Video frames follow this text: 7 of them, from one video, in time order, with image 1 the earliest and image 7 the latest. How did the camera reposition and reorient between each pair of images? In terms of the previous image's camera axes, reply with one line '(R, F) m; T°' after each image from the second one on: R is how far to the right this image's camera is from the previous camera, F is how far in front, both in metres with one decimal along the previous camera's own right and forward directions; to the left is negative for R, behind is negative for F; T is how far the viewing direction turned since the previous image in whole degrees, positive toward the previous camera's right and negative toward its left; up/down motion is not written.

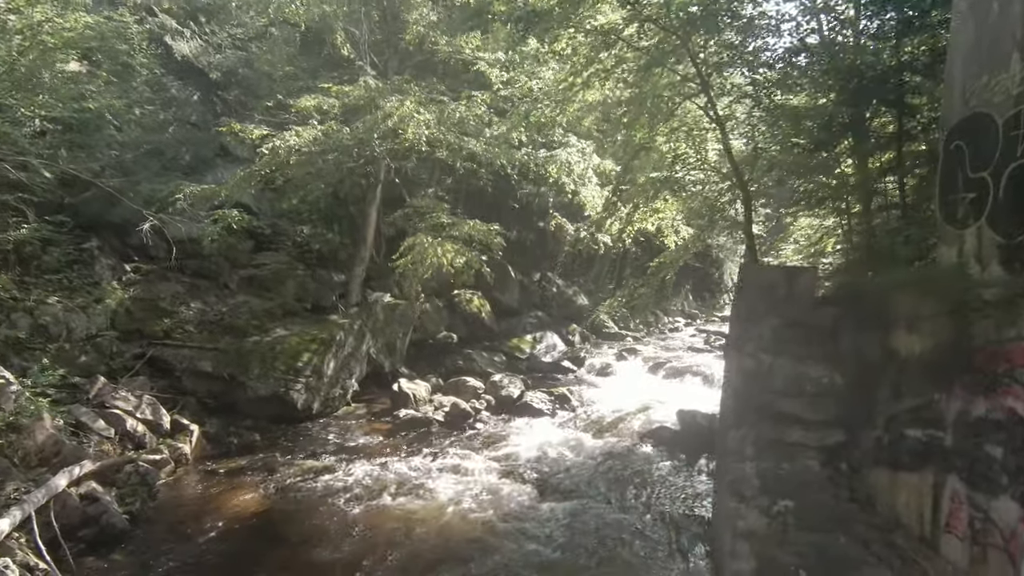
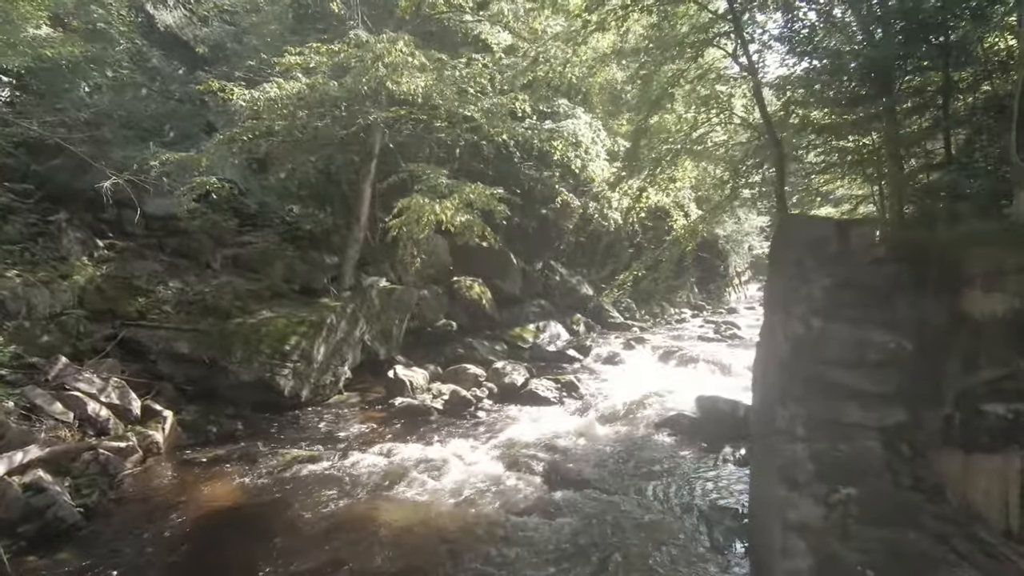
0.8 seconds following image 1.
(-0.1, +1.1) m; 0°
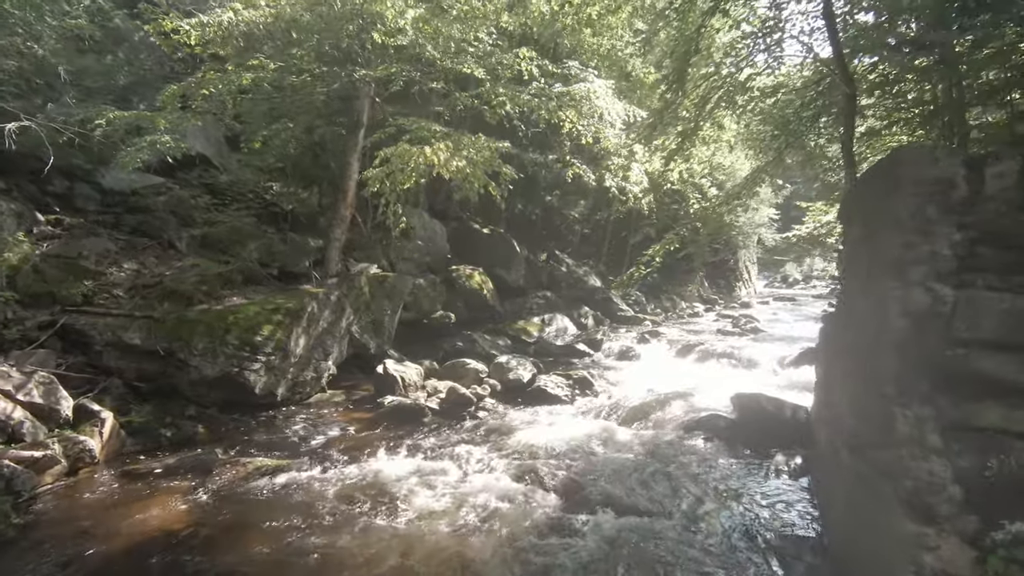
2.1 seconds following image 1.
(-0.1, +1.9) m; 0°
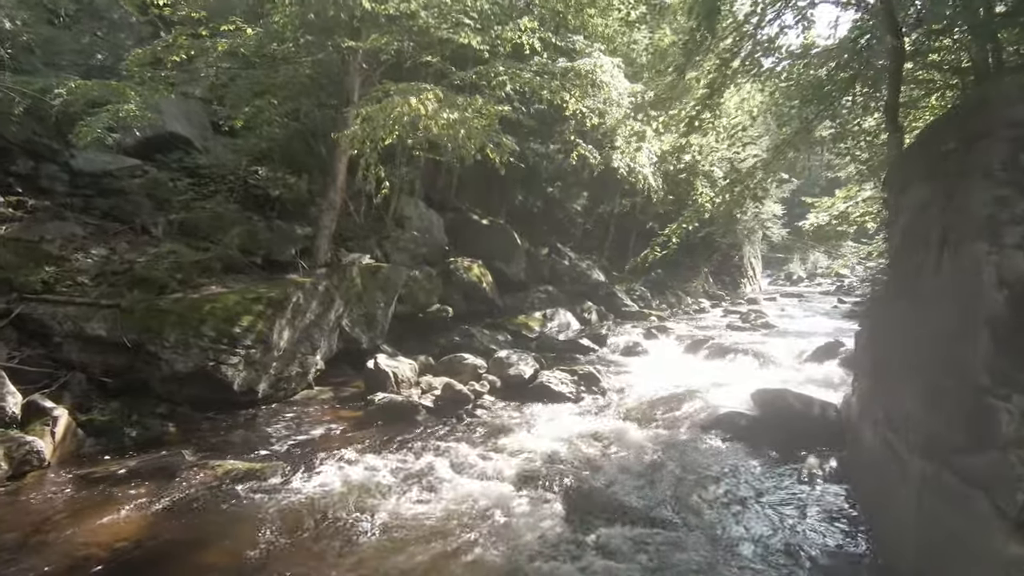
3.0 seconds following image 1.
(0.0, +1.0) m; 0°
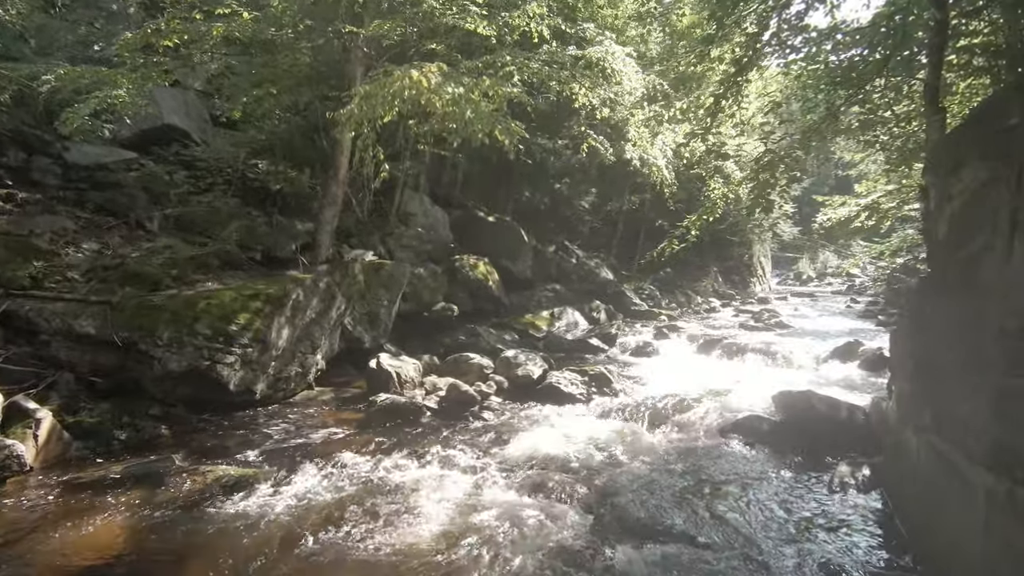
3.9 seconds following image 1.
(-0.1, +0.5) m; -1°
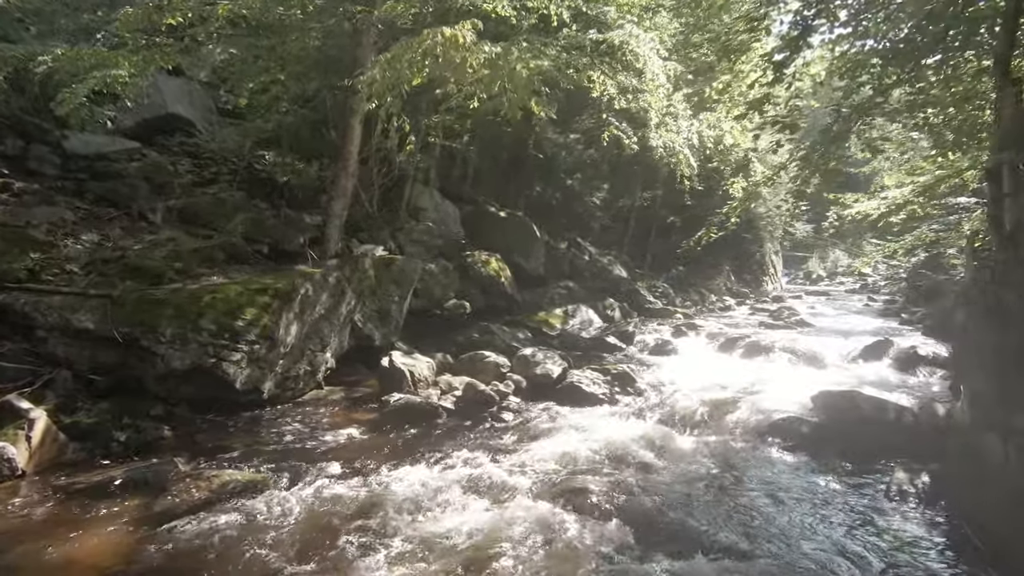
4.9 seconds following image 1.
(-0.3, +0.6) m; 0°
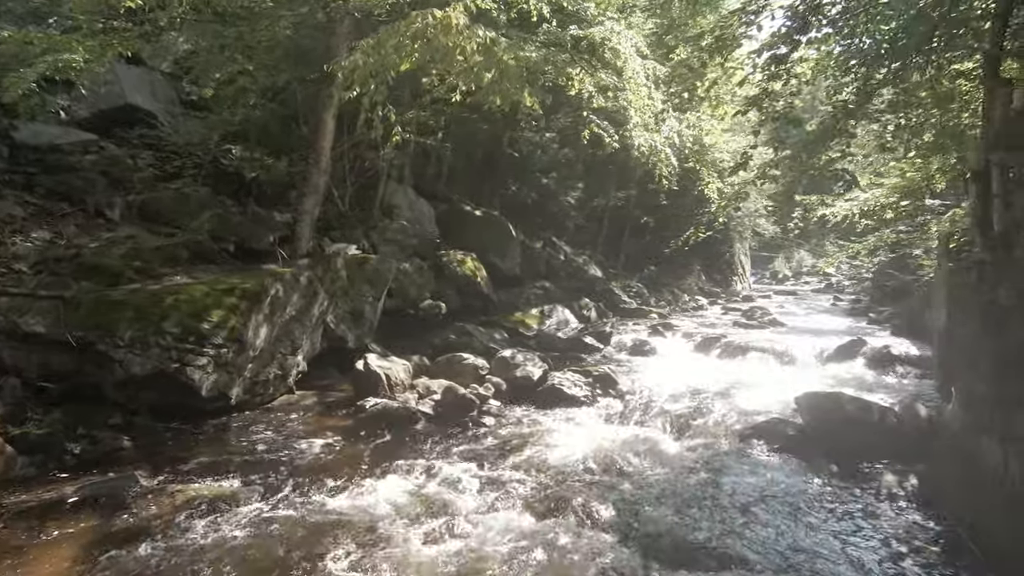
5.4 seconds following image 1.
(-0.2, +0.3) m; +3°
